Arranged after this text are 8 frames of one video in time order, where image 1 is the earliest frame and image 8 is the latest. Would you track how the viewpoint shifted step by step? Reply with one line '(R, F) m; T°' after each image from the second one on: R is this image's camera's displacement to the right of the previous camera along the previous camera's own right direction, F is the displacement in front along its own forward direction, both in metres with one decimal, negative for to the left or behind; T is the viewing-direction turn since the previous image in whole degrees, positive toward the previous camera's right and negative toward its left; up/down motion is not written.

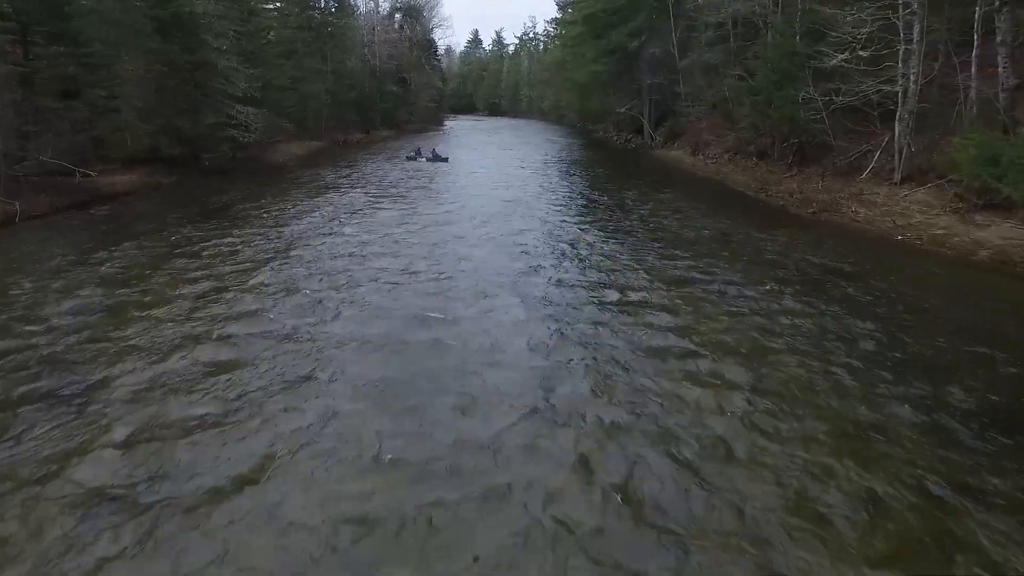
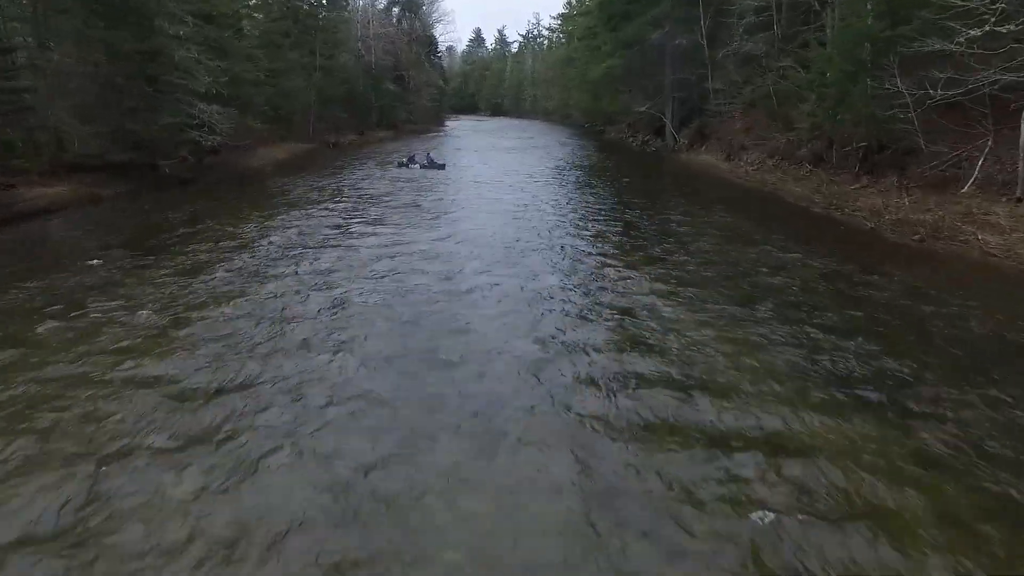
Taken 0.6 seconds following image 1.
(-0.3, +3.9) m; 0°
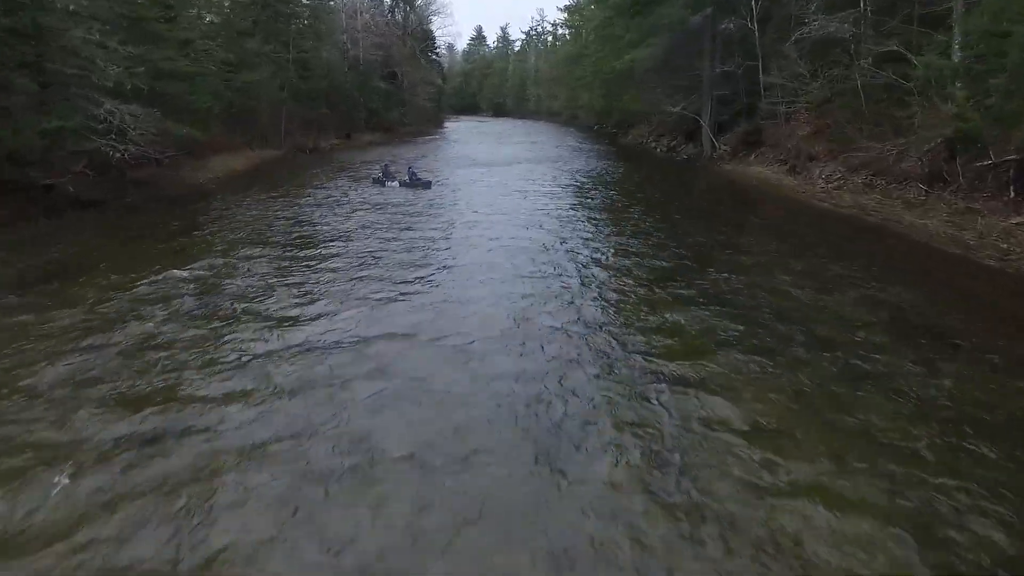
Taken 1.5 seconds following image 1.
(-0.2, +5.6) m; 0°
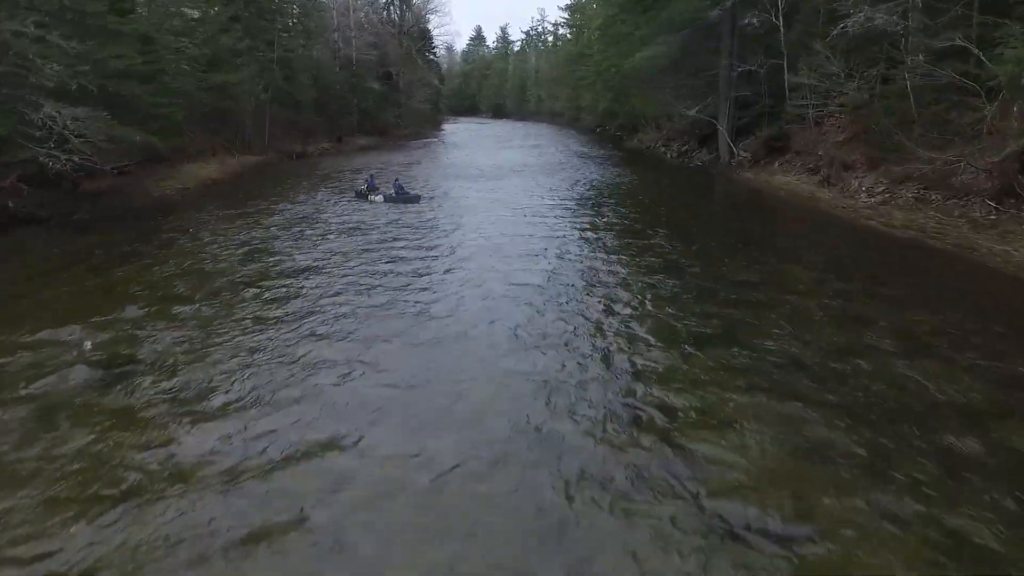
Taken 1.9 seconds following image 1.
(0.0, +2.3) m; 0°
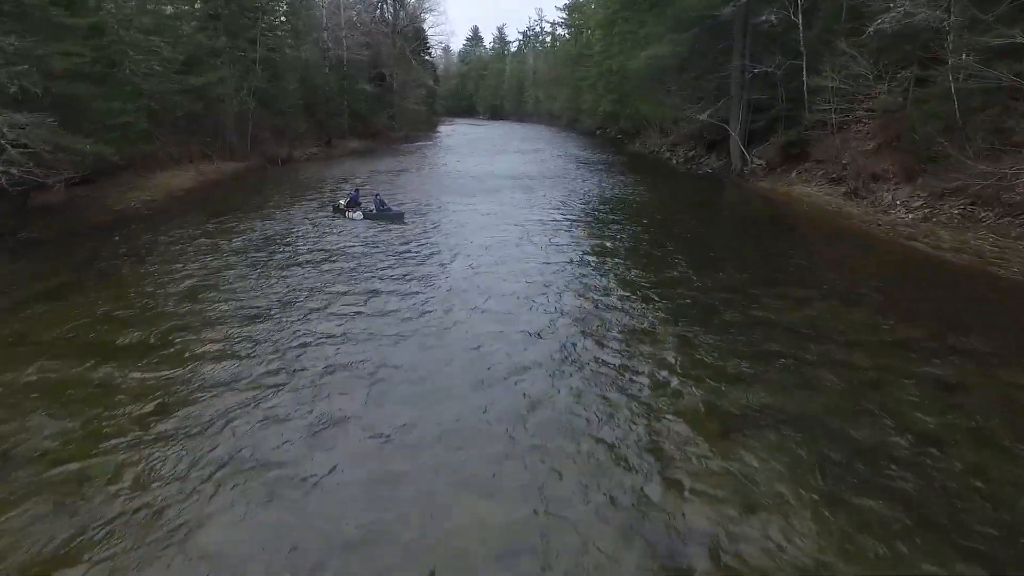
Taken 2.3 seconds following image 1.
(0.0, +1.8) m; 0°
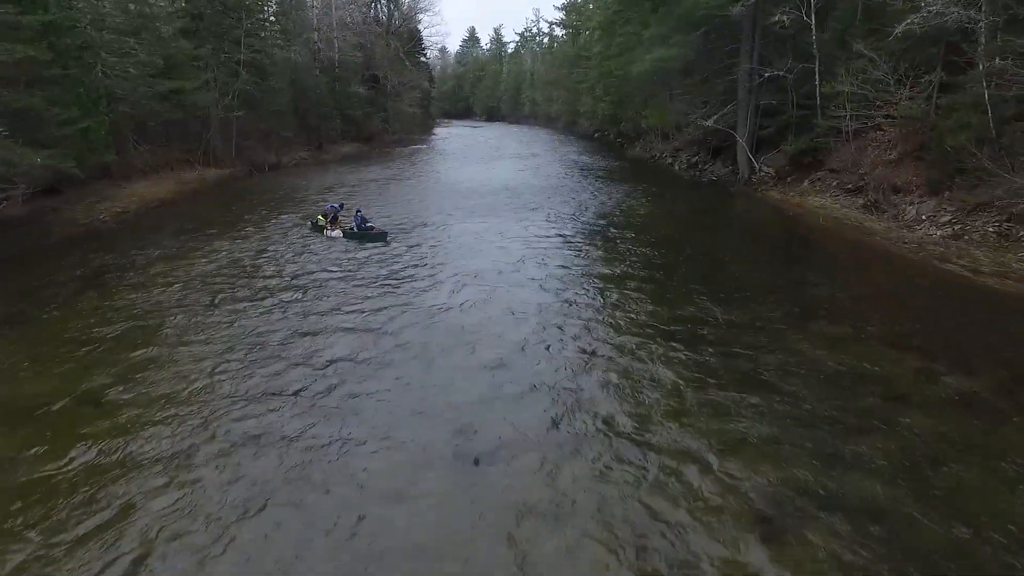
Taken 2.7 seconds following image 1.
(0.0, +1.2) m; 0°
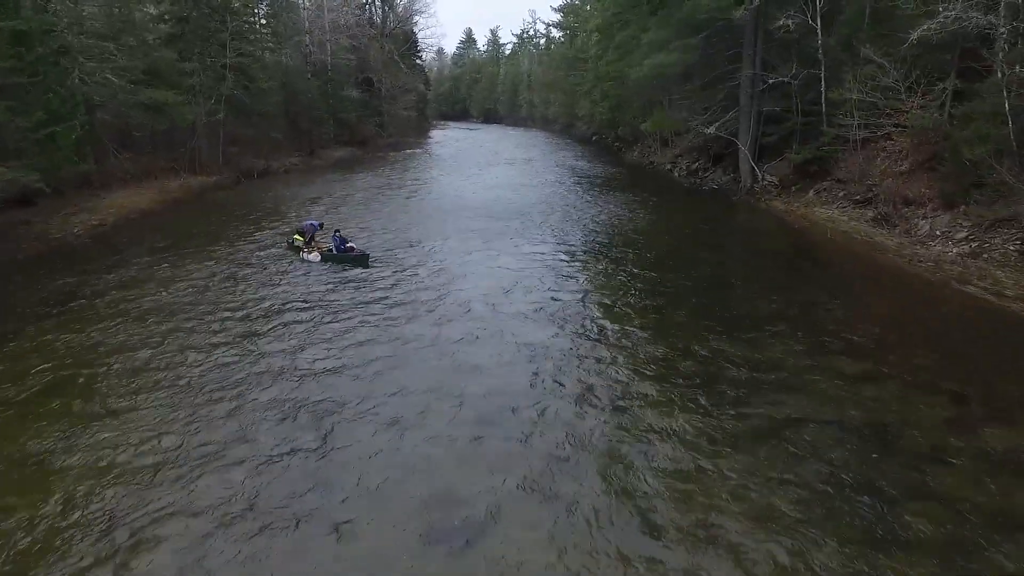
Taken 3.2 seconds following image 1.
(+0.1, +0.8) m; 0°
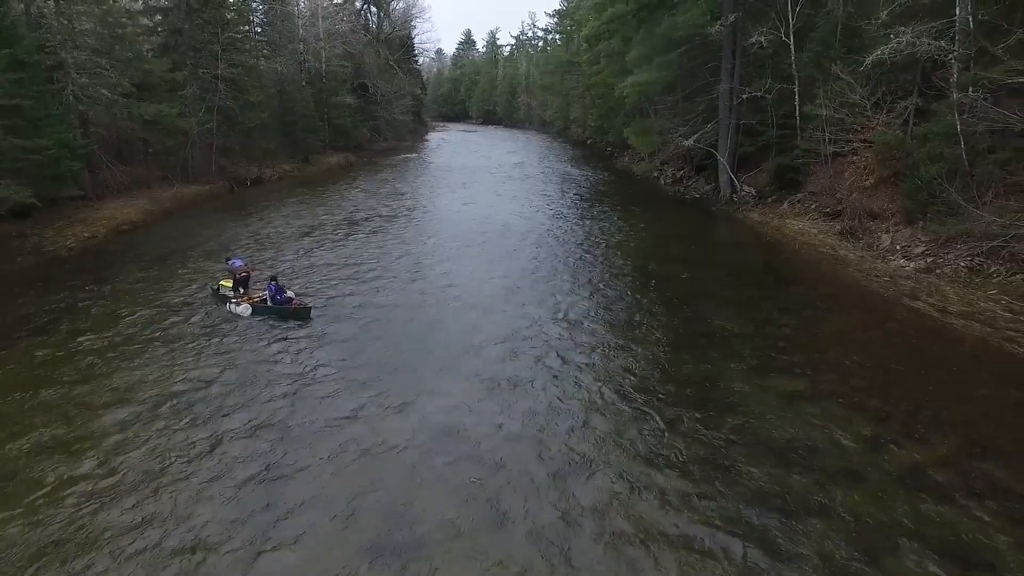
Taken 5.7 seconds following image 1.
(+0.7, -0.5) m; 0°
